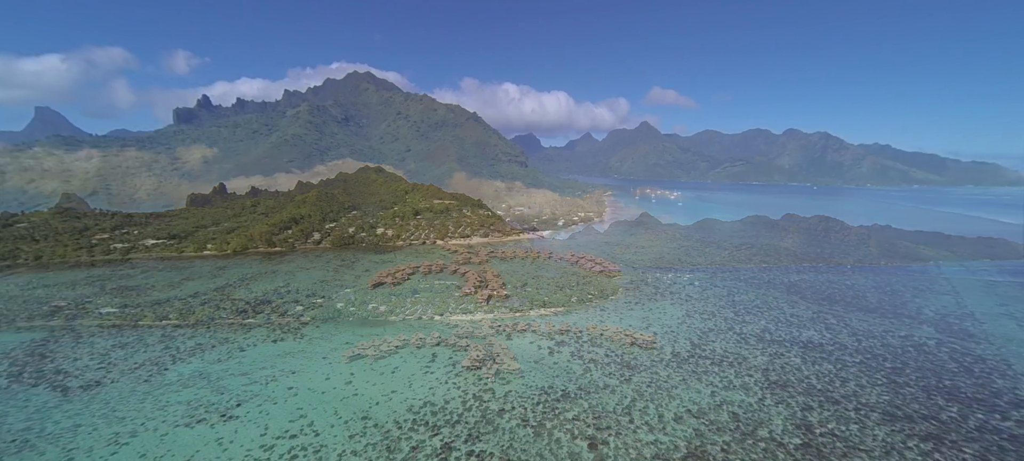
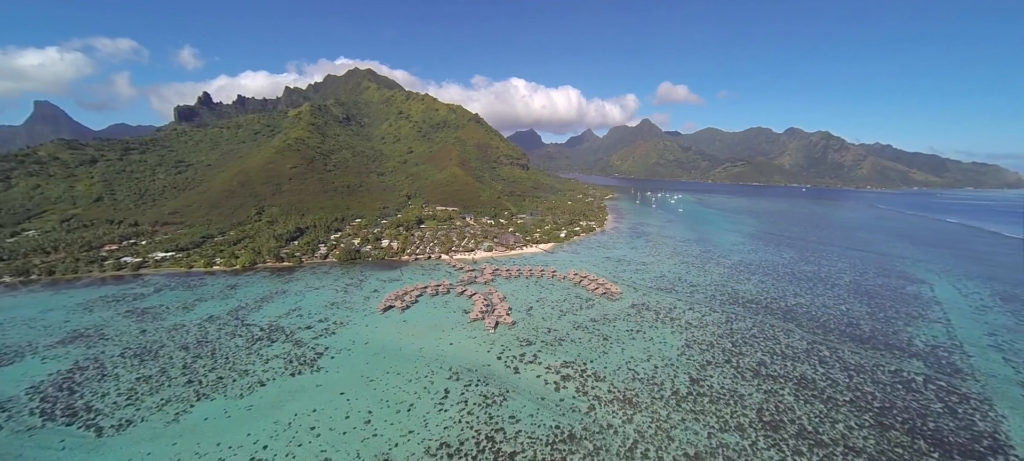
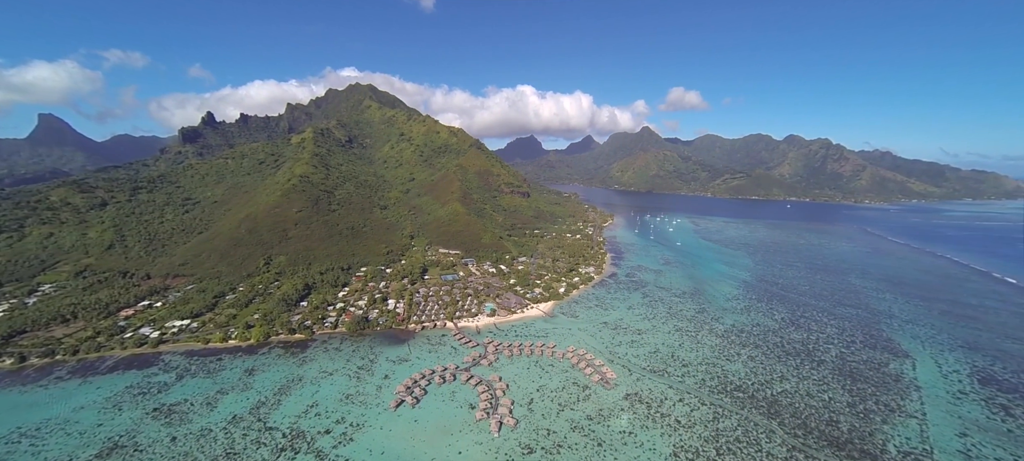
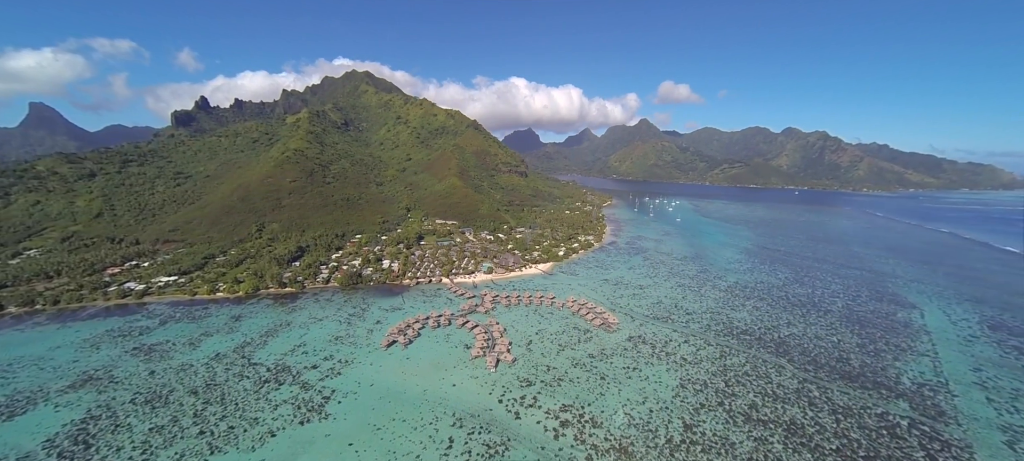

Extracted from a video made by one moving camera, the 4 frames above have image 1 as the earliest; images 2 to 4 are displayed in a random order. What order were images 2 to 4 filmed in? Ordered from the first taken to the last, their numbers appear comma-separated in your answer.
2, 4, 3
